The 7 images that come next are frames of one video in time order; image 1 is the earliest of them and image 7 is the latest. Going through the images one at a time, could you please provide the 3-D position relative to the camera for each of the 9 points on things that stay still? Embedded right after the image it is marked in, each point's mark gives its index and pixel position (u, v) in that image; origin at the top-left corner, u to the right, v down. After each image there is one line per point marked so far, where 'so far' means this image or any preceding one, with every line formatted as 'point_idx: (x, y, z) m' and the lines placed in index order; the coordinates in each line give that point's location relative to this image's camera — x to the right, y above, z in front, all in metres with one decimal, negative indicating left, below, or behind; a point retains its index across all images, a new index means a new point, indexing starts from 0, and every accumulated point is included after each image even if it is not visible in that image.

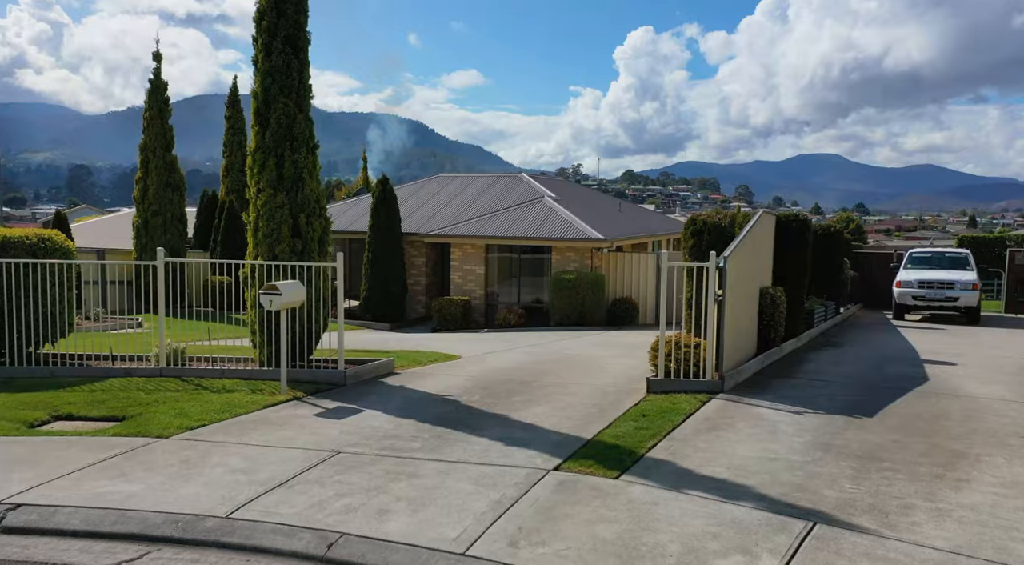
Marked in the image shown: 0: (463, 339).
0: (-0.9, -1.0, +17.0) m
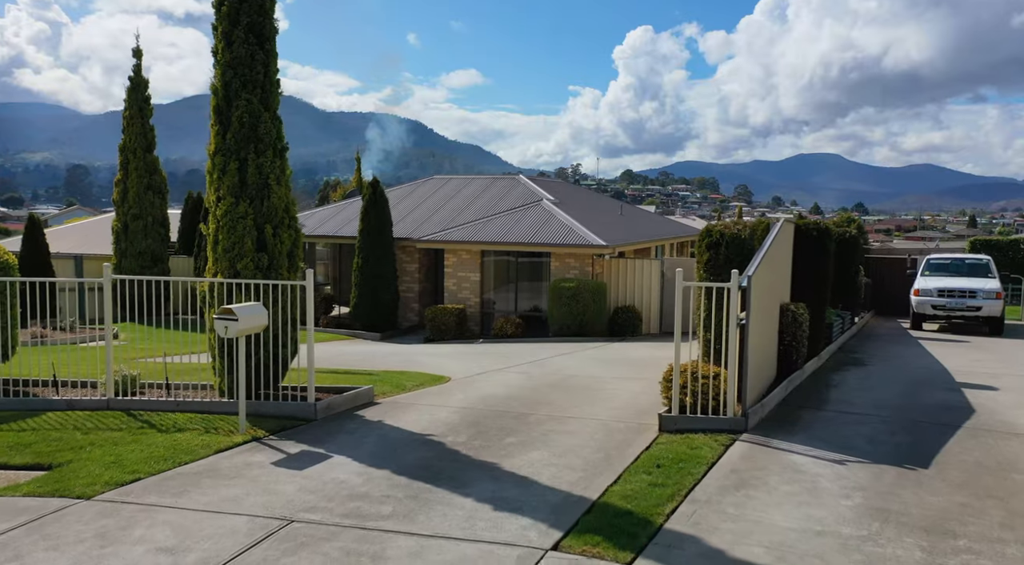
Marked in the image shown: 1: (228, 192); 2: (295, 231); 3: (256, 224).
0: (-1.0, -1.2, +15.9) m
1: (-2.5, +0.8, +8.2) m
2: (-2.0, +0.5, +8.6) m
3: (-2.3, +0.5, +8.2) m
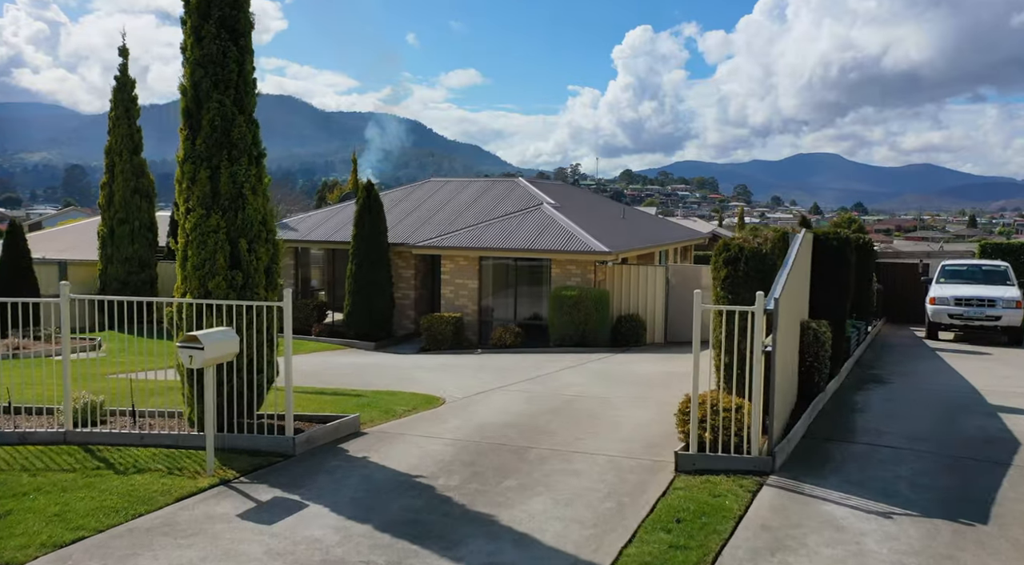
0: (-1.0, -1.4, +15.2) m
1: (-2.5, +0.6, +7.5) m
2: (-2.0, +0.3, +7.8) m
3: (-2.3, +0.4, +7.5) m
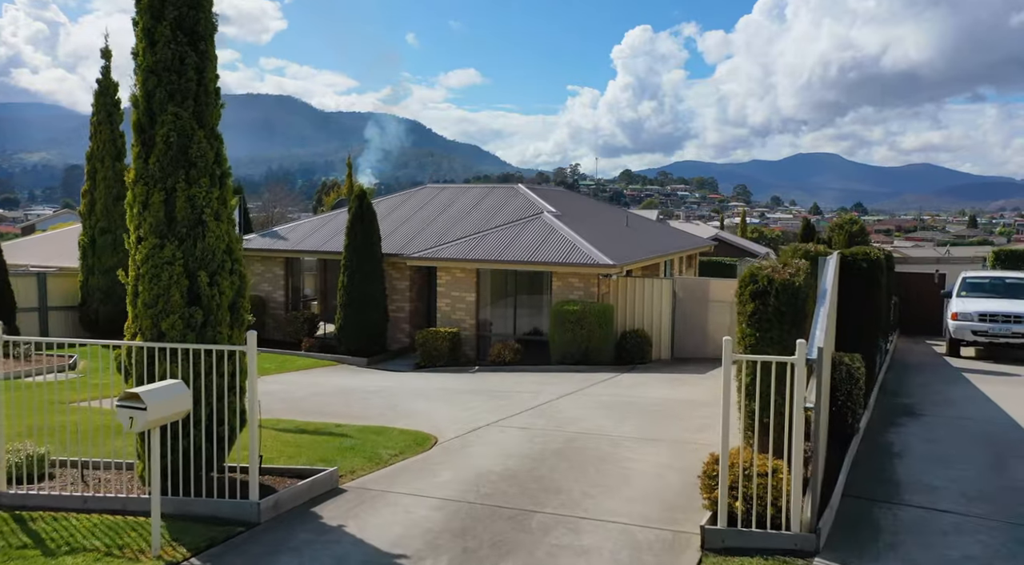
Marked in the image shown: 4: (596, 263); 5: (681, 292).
0: (-1.0, -1.6, +14.2) m
1: (-2.5, +0.4, +6.5) m
2: (-2.0, 0.0, +6.9) m
3: (-2.3, +0.1, +6.5) m
4: (+1.6, +0.4, +17.9) m
5: (+3.5, -0.2, +18.8) m
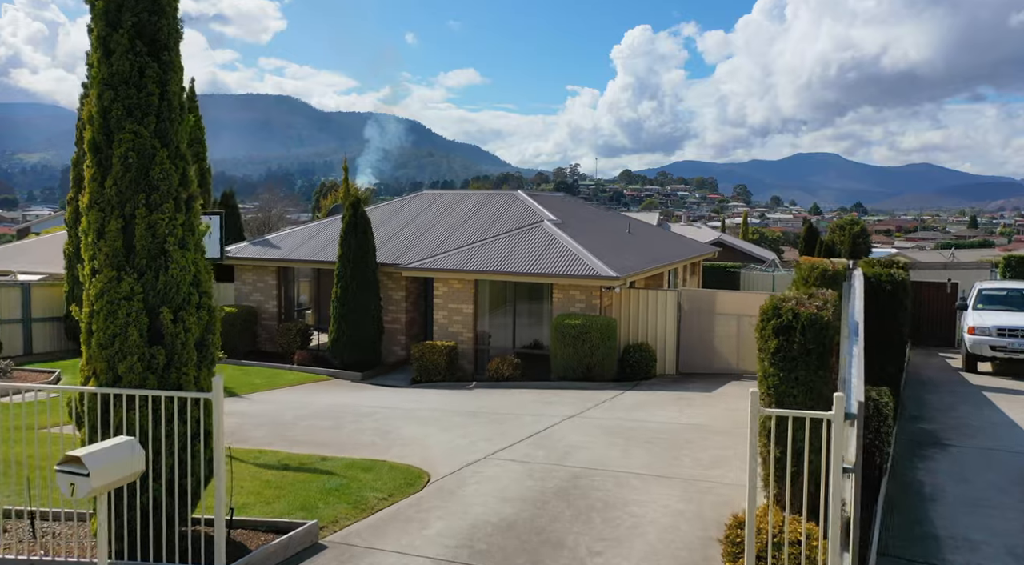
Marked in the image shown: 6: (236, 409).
0: (-1.0, -1.9, +13.6) m
1: (-2.6, +0.1, +5.8) m
2: (-2.1, -0.2, +6.2) m
3: (-2.3, -0.2, +5.9) m
4: (+1.6, +0.1, +17.2) m
5: (+3.4, -0.4, +18.2) m
6: (-4.1, -1.9, +13.8) m
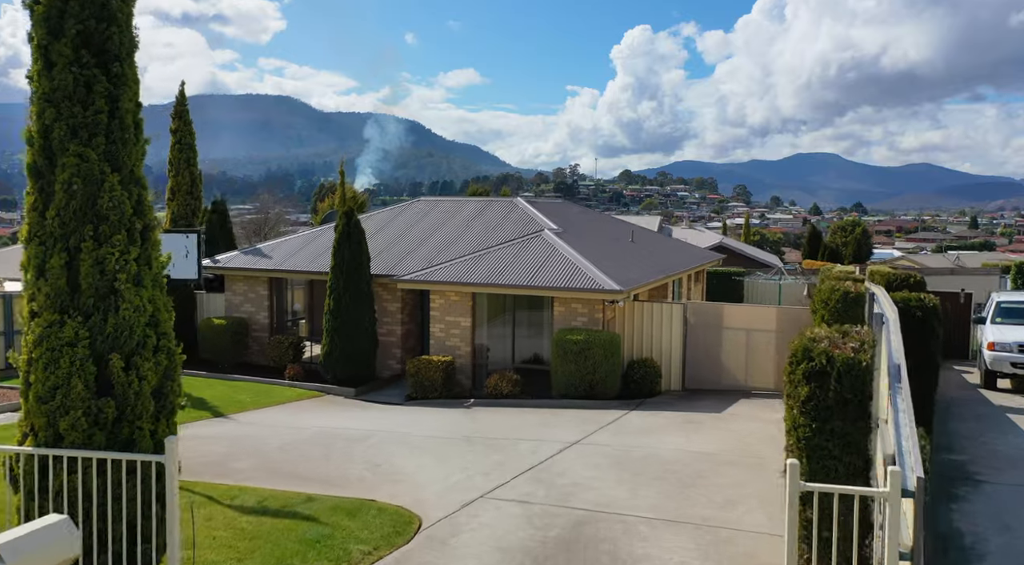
0: (-1.0, -2.1, +12.9) m
1: (-2.6, -0.1, +5.1) m
2: (-2.1, -0.4, +5.5) m
3: (-2.3, -0.4, +5.2) m
4: (+1.6, -0.1, +16.5) m
5: (+3.4, -0.7, +17.5) m
6: (-4.1, -2.2, +13.1) m
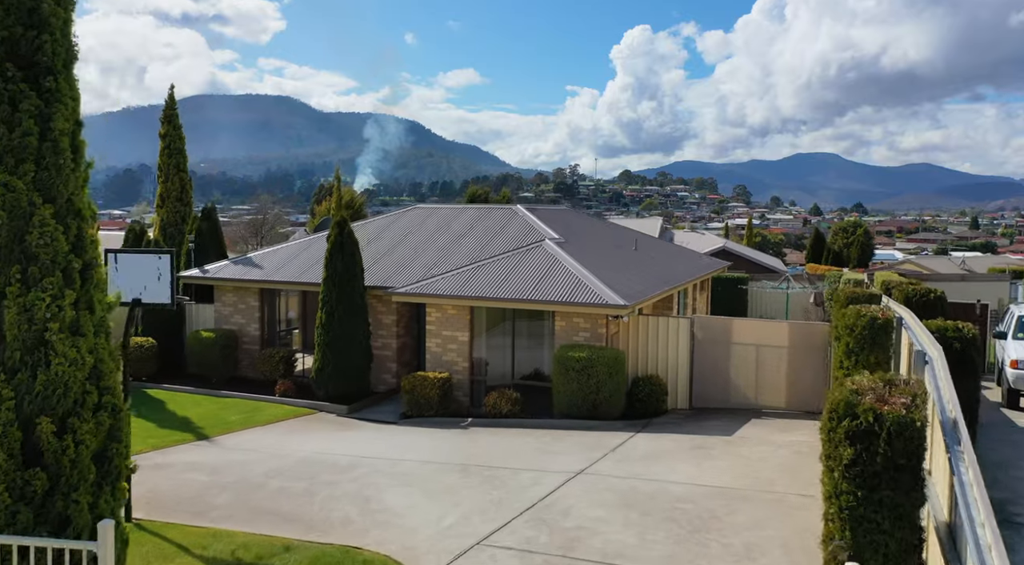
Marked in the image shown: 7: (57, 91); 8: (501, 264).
0: (-1.1, -2.3, +12.1) m
1: (-2.6, -0.4, +4.4) m
2: (-2.1, -0.7, +4.7) m
3: (-2.3, -0.6, +4.4) m
4: (+1.6, -0.3, +15.7) m
5: (+3.4, -0.9, +16.7) m
6: (-4.2, -2.4, +12.4) m
7: (-2.2, +1.2, +4.6) m
8: (-0.2, +0.4, +18.2) m
